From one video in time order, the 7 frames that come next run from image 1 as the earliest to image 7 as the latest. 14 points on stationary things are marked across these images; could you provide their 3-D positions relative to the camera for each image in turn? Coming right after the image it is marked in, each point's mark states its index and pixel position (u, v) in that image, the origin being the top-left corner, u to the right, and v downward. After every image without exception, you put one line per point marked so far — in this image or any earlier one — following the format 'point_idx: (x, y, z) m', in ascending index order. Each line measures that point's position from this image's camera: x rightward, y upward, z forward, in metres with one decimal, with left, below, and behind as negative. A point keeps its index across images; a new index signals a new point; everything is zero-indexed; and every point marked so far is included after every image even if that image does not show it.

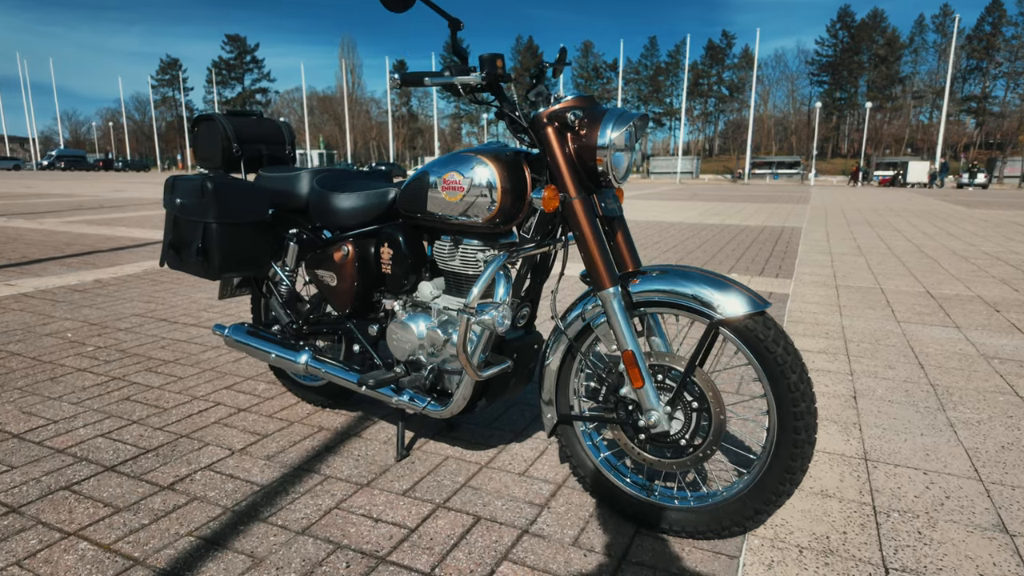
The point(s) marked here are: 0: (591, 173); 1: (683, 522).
0: (+0.3, +0.4, +2.3) m
1: (+0.6, -0.9, +2.3) m
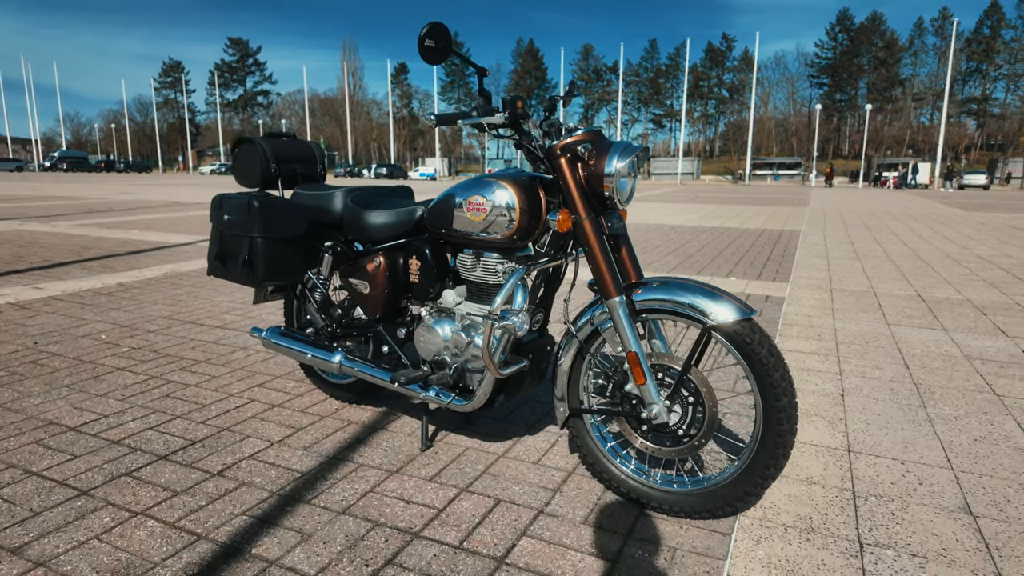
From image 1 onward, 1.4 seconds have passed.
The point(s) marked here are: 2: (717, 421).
0: (+0.4, +0.4, +2.6) m
1: (+0.7, -0.9, +2.6) m
2: (+0.8, -0.5, +2.5) m
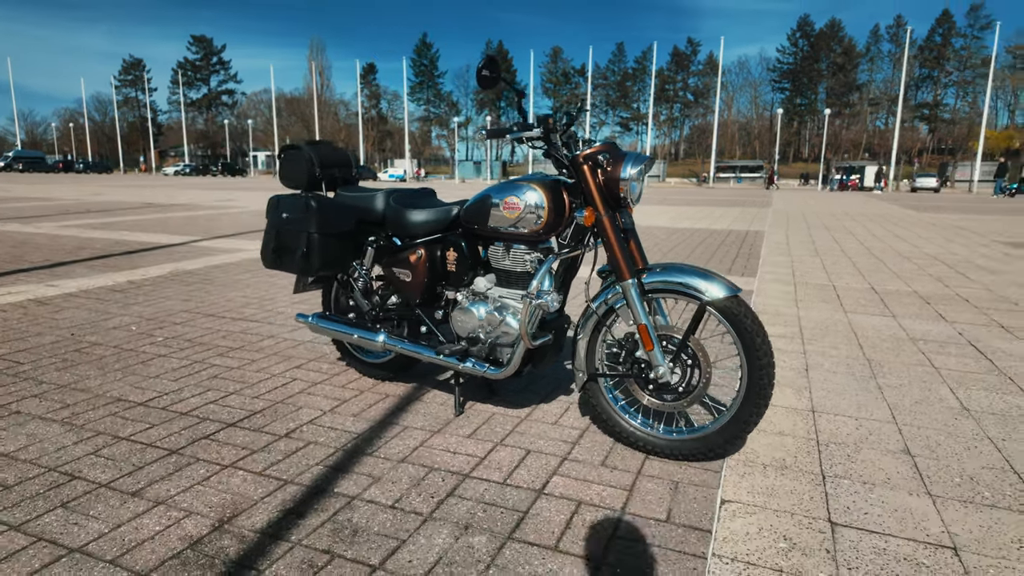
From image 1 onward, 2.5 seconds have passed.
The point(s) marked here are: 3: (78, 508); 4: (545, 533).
0: (+0.5, +0.5, +3.1) m
1: (+0.9, -0.8, +3.2) m
2: (+1.0, -0.4, +3.1) m
3: (-1.9, -1.0, +2.7) m
4: (+0.1, -1.0, +2.6) m
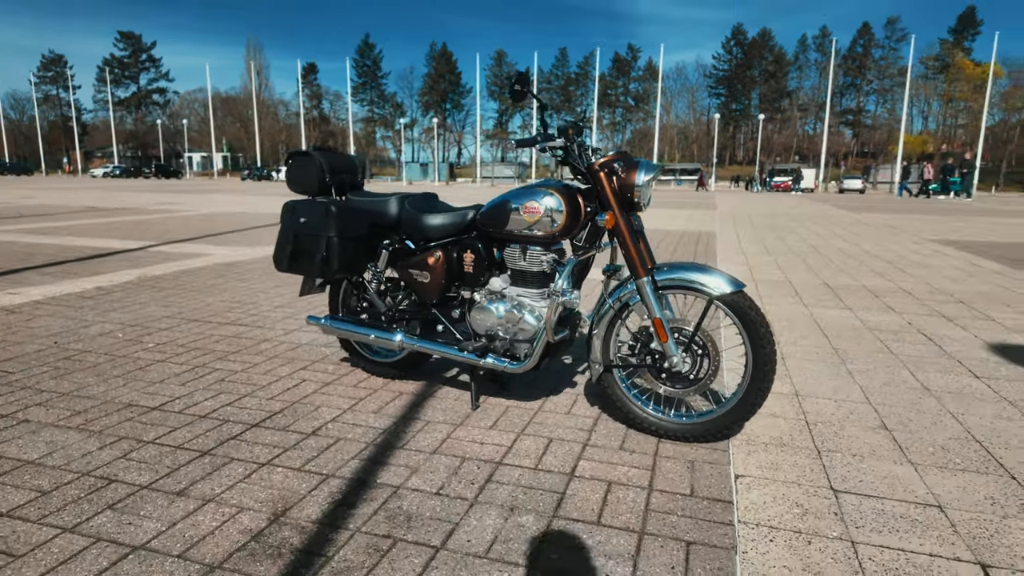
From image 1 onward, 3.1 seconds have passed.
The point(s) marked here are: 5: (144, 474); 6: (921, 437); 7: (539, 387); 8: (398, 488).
0: (+0.6, +0.5, +3.4) m
1: (+1.0, -0.8, +3.5) m
2: (+1.1, -0.4, +3.4) m
3: (-1.7, -1.0, +2.8) m
4: (+0.3, -1.0, +2.8) m
5: (-1.8, -0.9, +3.1) m
6: (+2.4, -0.9, +3.7) m
7: (+0.2, -0.7, +4.3) m
8: (-0.5, -1.0, +3.0) m
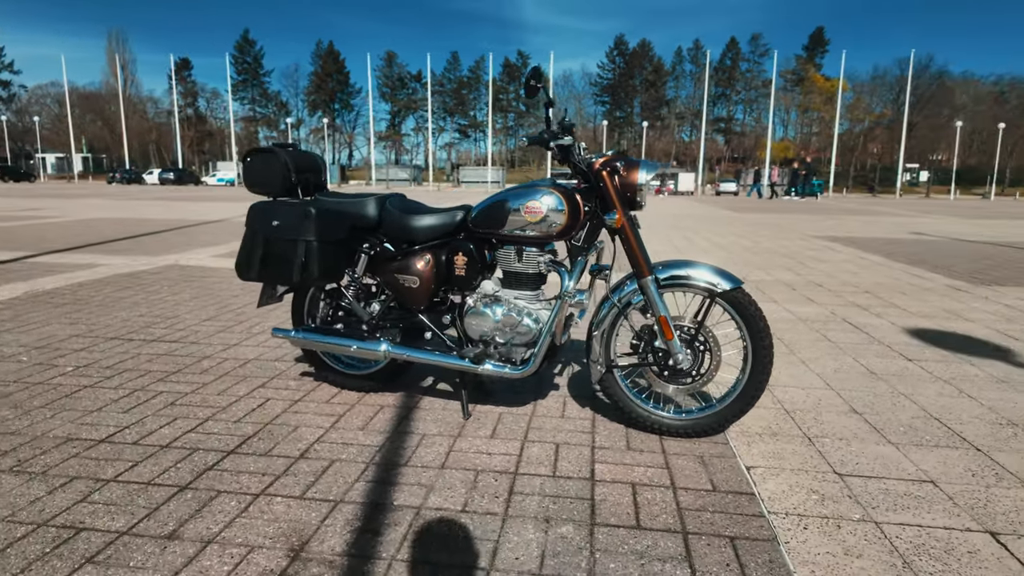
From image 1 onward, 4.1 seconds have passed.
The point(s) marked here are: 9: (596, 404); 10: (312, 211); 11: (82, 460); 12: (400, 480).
0: (+0.6, +0.5, +3.4) m
1: (+1.0, -0.8, +3.5) m
2: (+1.1, -0.4, +3.4) m
3: (-1.5, -1.0, +2.4) m
4: (+0.5, -1.0, +2.7) m
5: (-1.7, -1.0, +2.7) m
6: (+2.4, -0.8, +3.9) m
7: (+0.1, -0.7, +4.2) m
8: (-0.4, -1.0, +2.8) m
9: (+0.6, -0.7, +4.0) m
10: (-1.1, +0.4, +3.5) m
11: (-2.2, -0.9, +3.2) m
12: (-0.5, -0.9, +3.0) m
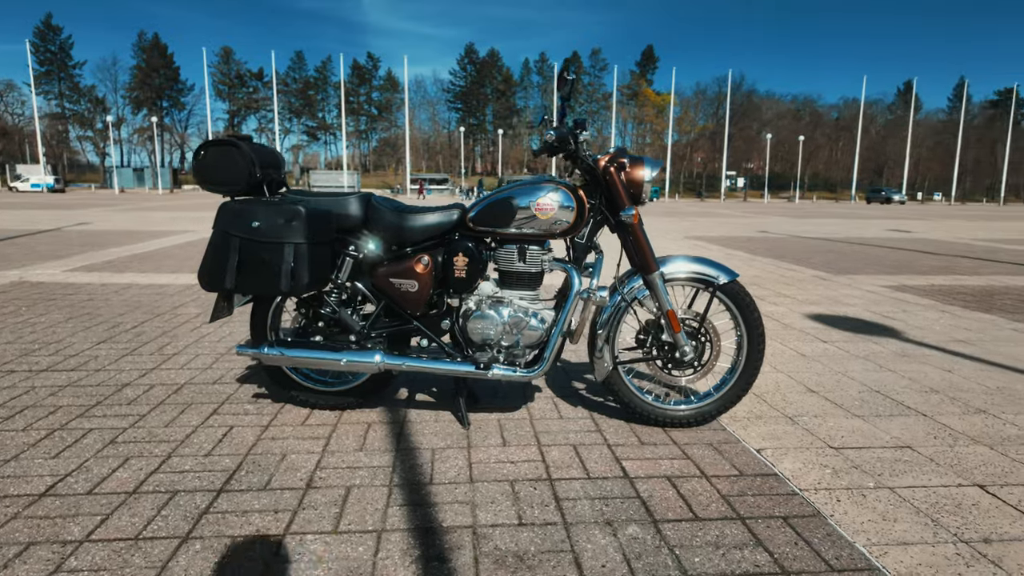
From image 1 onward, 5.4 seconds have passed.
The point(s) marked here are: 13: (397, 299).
0: (+0.7, +0.5, +3.4) m
1: (+1.1, -0.7, +3.6) m
2: (+1.2, -0.4, +3.6) m
3: (-1.2, -1.1, +1.9) m
4: (+0.7, -1.0, +2.8) m
5: (-1.4, -1.0, +2.2) m
6: (+2.3, -0.7, +4.3) m
7: (0.0, -0.7, +4.1) m
8: (-0.2, -1.0, +2.6) m
9: (+0.5, -0.7, +4.0) m
10: (-1.1, +0.4, +3.1) m
11: (-2.0, -1.0, +2.5) m
12: (-0.3, -0.9, +2.8) m
13: (-0.6, -0.1, +3.4) m
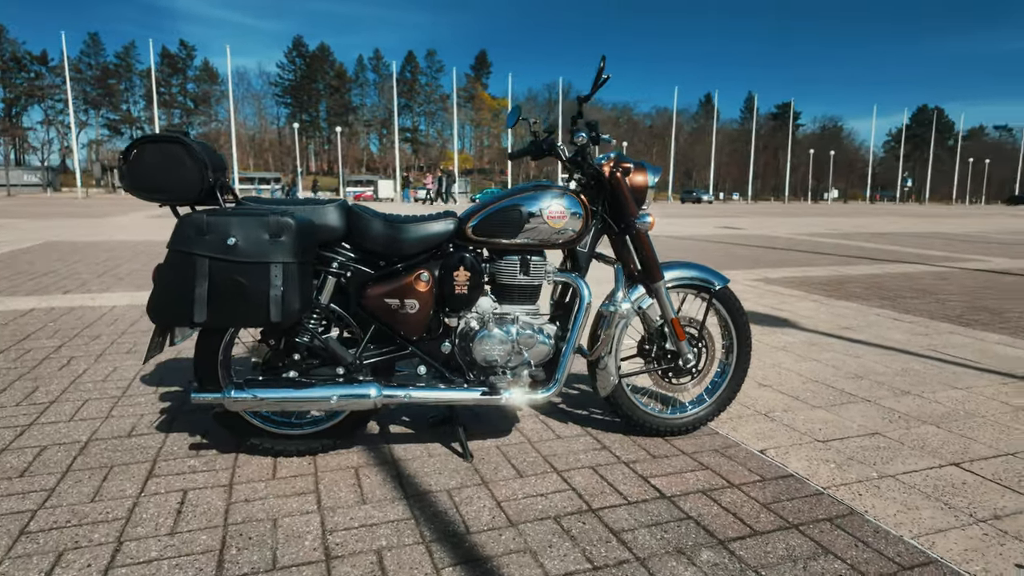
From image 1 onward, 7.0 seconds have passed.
0: (+0.7, +0.4, +3.3) m
1: (+1.0, -0.8, +3.6) m
2: (+1.2, -0.4, +3.6) m
3: (-0.7, -1.2, +1.4) m
4: (+0.9, -1.0, +2.7) m
5: (-0.9, -1.2, +1.6) m
6: (+2.0, -0.7, +4.6) m
7: (-0.1, -0.8, +3.8) m
8: (+0.1, -1.1, +2.3) m
9: (+0.4, -0.8, +3.8) m
10: (-0.9, +0.3, +2.6) m
11: (-1.6, -1.1, +1.8) m
12: (-0.1, -1.0, +2.4) m
13: (-0.6, -0.2, +3.0) m
